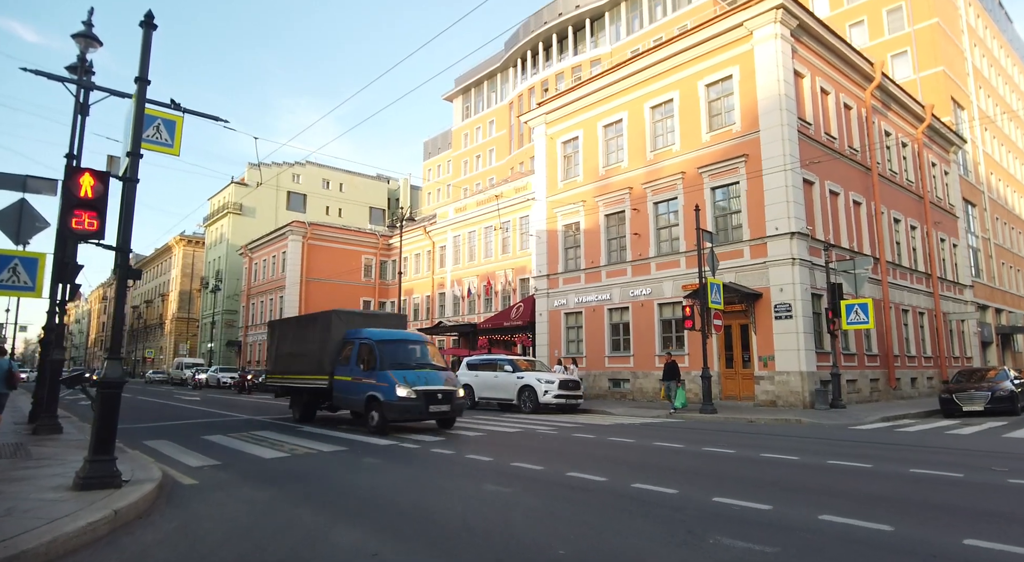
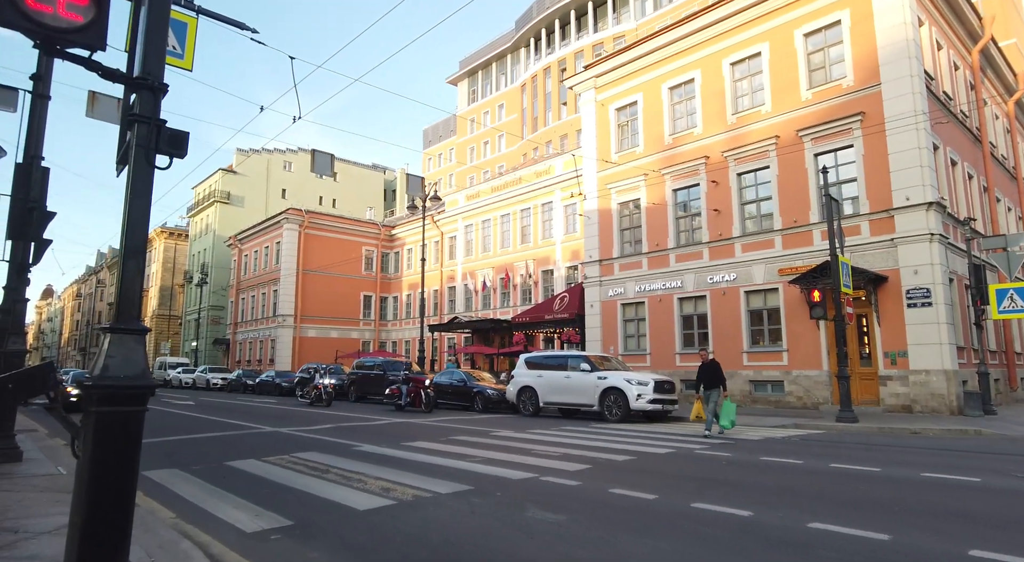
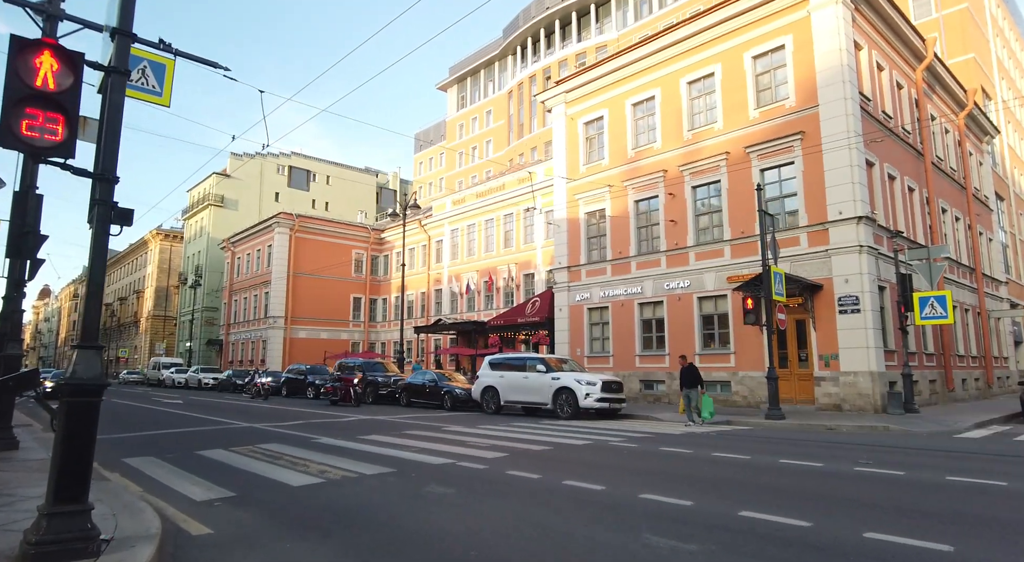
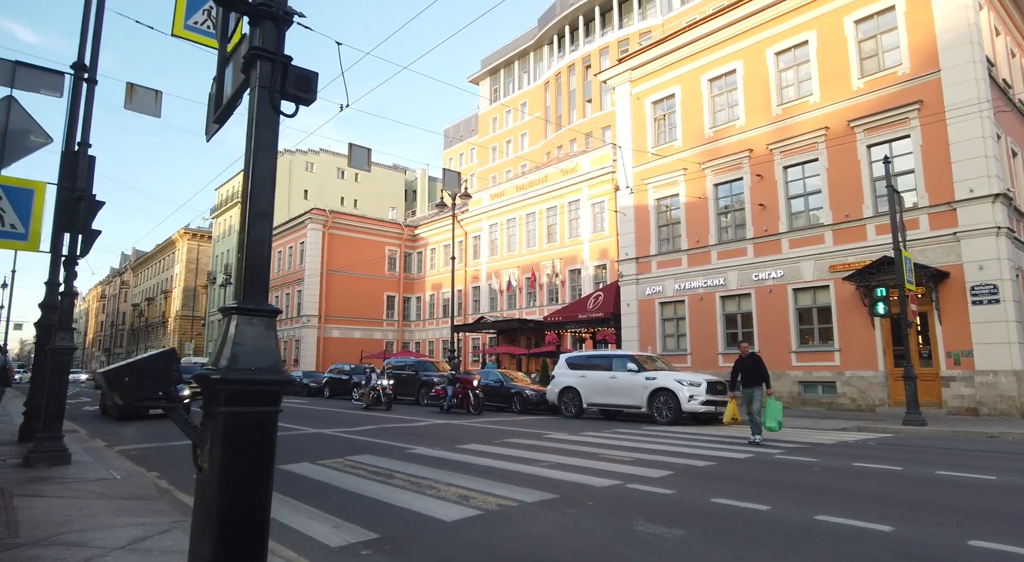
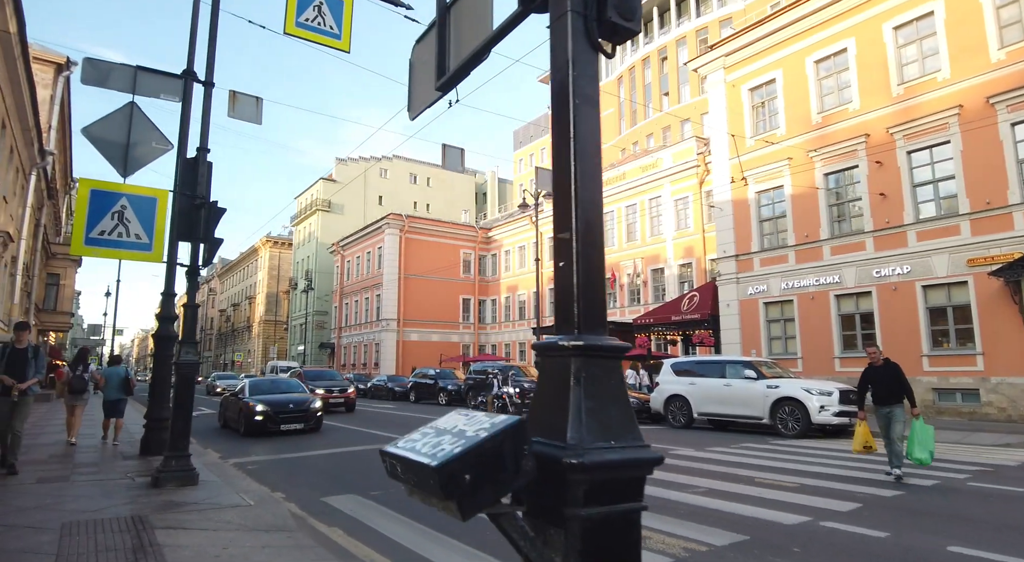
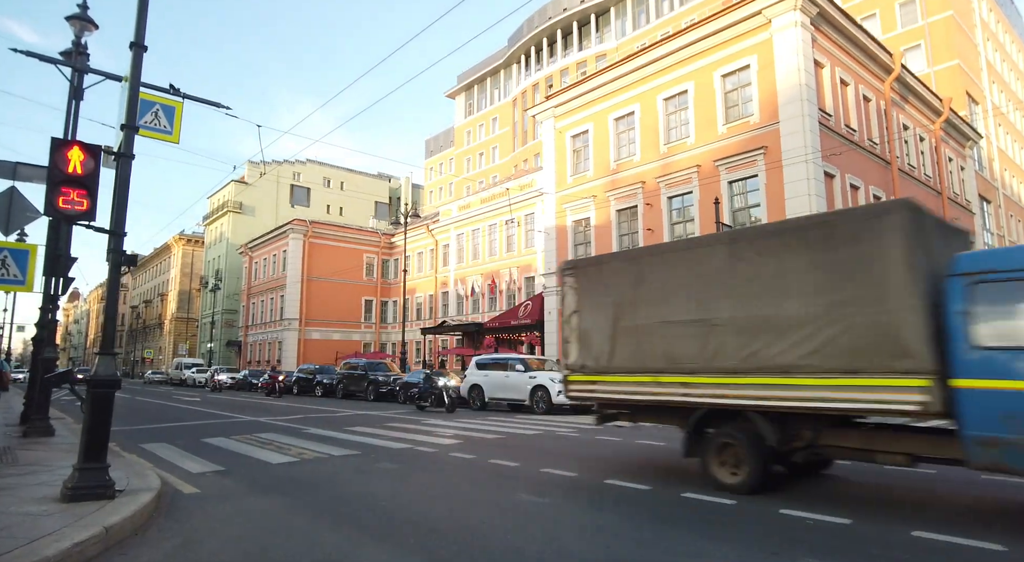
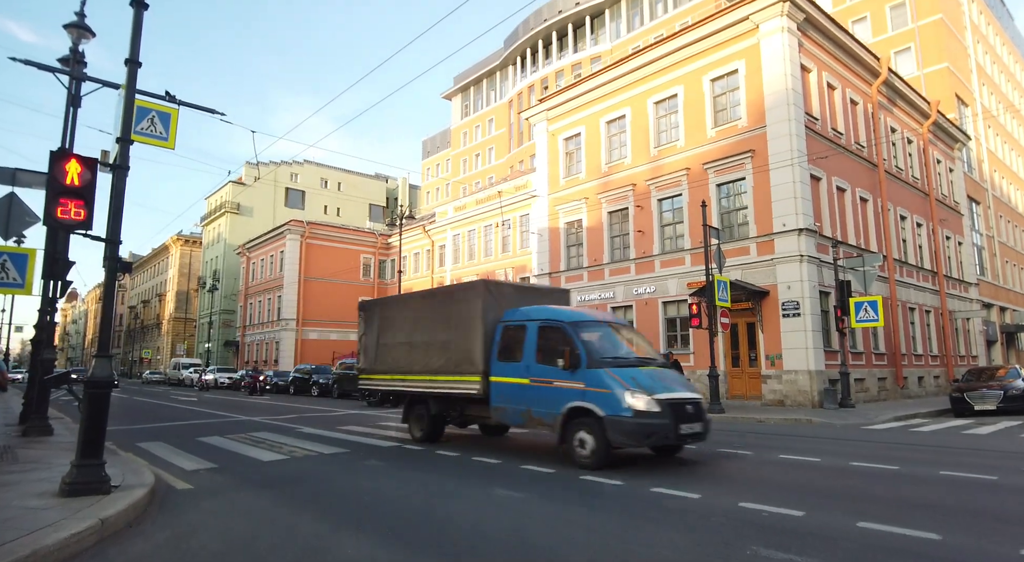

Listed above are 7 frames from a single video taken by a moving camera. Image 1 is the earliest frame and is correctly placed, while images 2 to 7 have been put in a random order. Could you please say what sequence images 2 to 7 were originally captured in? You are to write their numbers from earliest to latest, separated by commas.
7, 6, 3, 2, 4, 5
